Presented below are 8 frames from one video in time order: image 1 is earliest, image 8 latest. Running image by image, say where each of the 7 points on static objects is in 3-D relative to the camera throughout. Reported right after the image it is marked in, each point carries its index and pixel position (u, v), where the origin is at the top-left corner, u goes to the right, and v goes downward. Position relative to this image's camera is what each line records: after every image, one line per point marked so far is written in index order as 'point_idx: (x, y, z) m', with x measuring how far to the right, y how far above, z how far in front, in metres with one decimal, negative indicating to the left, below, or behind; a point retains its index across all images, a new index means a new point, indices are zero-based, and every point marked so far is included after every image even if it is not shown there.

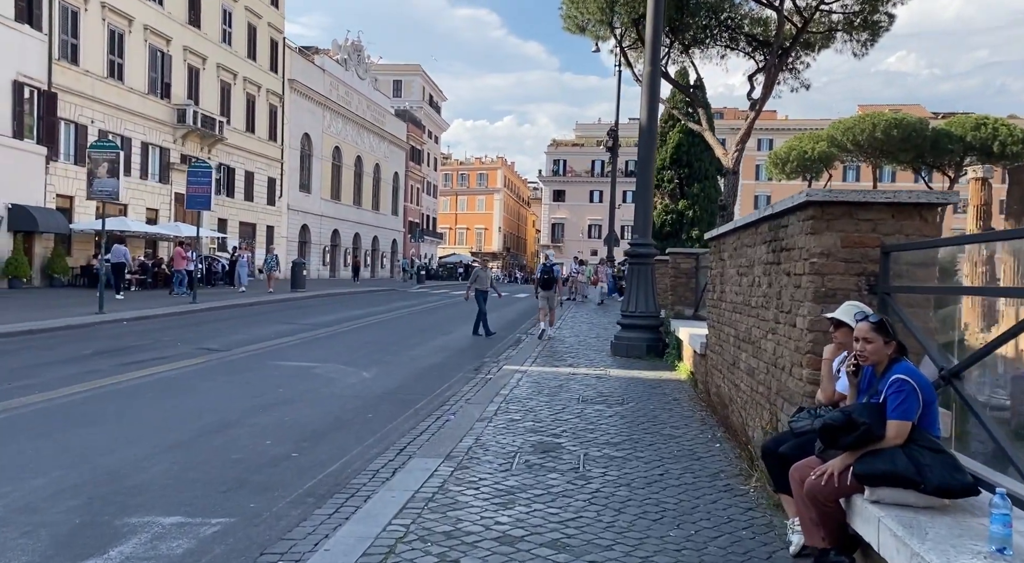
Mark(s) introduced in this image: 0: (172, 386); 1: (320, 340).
0: (-4.0, -1.2, +9.7) m
1: (-3.5, -1.1, +15.1) m
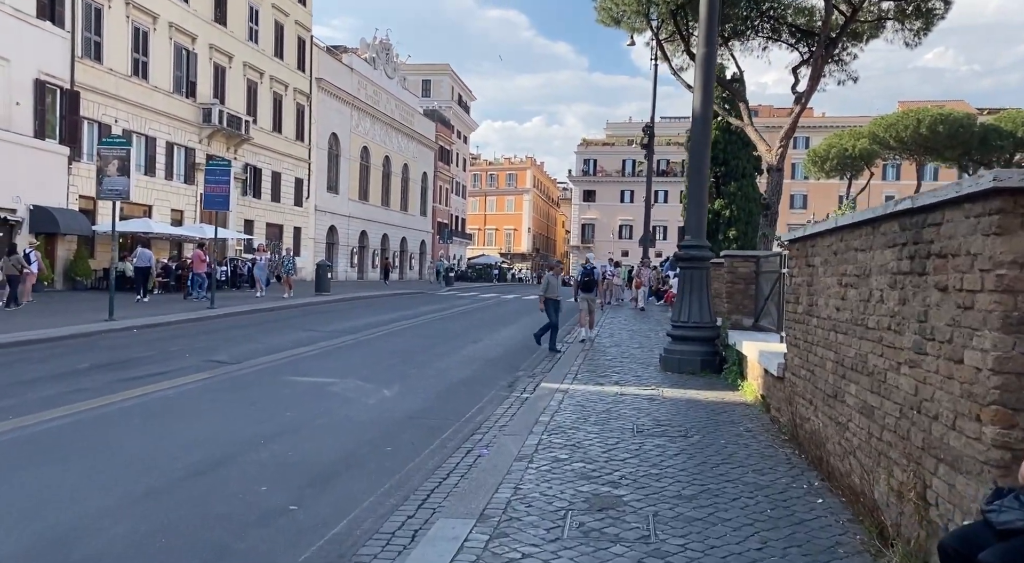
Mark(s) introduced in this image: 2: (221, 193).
0: (-3.6, -1.3, +8.6) m
1: (-2.9, -1.2, +13.9) m
2: (-6.7, +2.0, +19.0) m
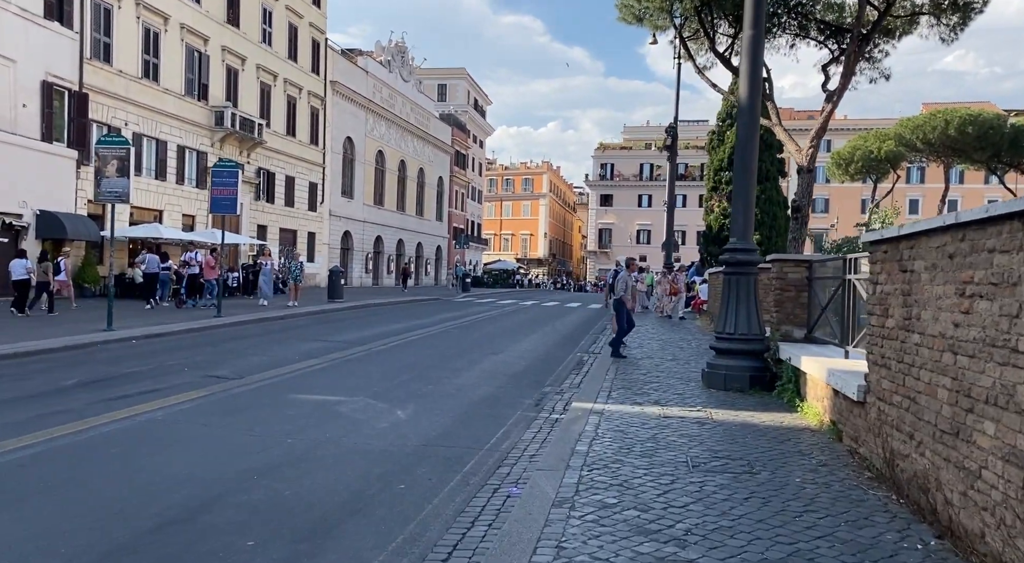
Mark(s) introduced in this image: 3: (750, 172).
0: (-3.3, -1.4, +7.6) m
1: (-2.5, -1.3, +12.9) m
2: (-6.2, +1.9, +18.1) m
3: (+3.1, +1.4, +10.6) m
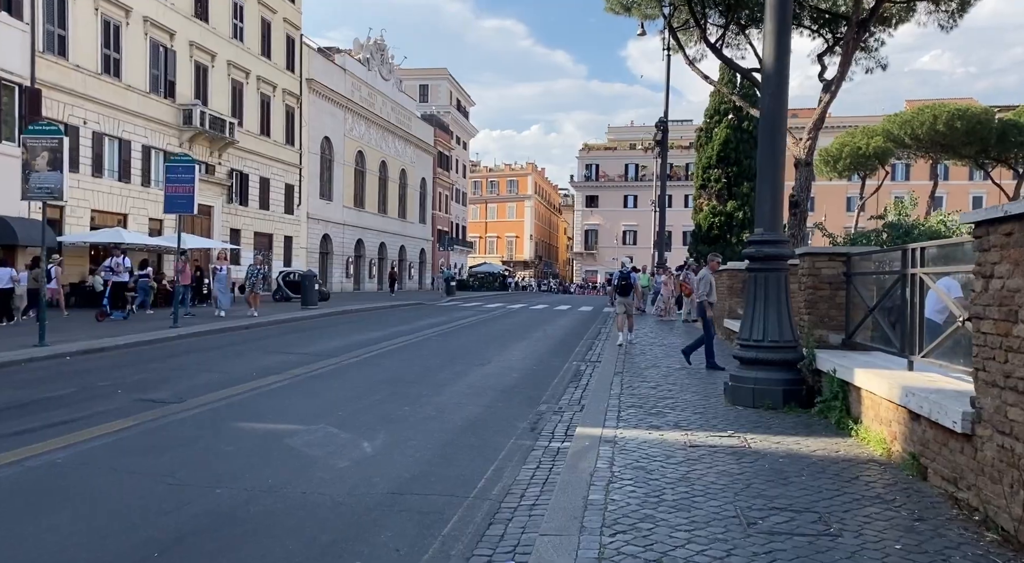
0: (-3.3, -1.5, +5.9) m
1: (-2.6, -1.4, +11.2) m
2: (-6.5, +1.8, +16.3) m
3: (+2.9, +1.4, +9.0) m
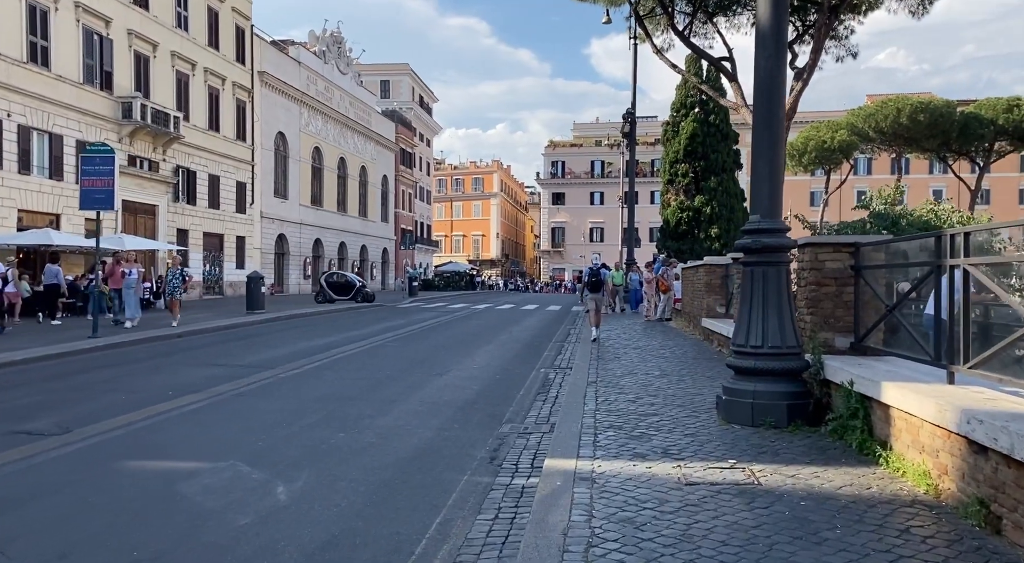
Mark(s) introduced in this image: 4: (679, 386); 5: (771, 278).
0: (-3.6, -1.5, +4.3) m
1: (-3.1, -1.4, +9.6) m
2: (-7.2, +1.7, +14.6) m
3: (+2.5, +1.5, +7.7) m
4: (+2.1, -1.3, +10.1) m
5: (+2.4, +0.1, +7.8) m
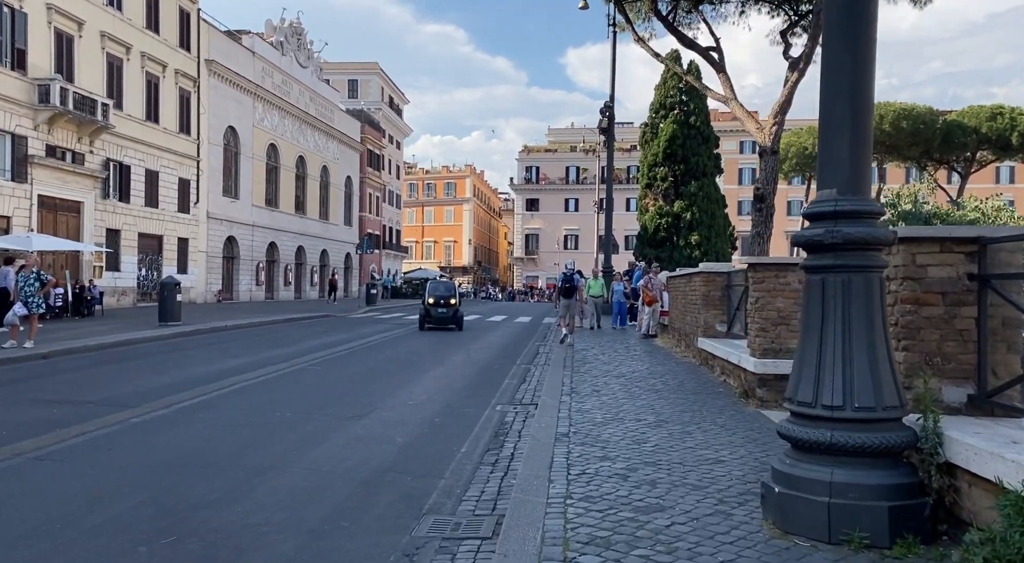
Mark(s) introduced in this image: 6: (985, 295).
0: (-4.0, -1.5, +1.0) m
1: (-3.7, -1.5, +6.4) m
2: (-7.9, +1.6, +11.3) m
3: (+2.0, +1.4, +4.7) m
4: (+1.5, -1.4, +7.1) m
5: (+1.9, 0.0, +4.7) m
6: (+2.9, -0.1, +5.0) m
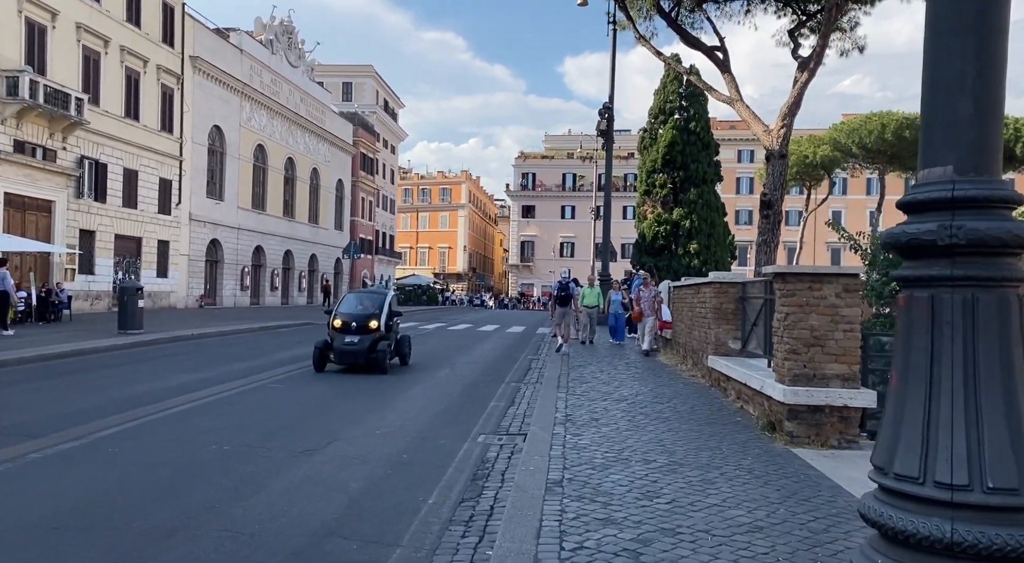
0: (-4.1, -1.5, -0.5) m
1: (-3.8, -1.5, +4.9) m
2: (-8.0, +1.6, +9.8) m
3: (+1.9, +1.3, +3.2) m
4: (+1.3, -1.5, +5.6) m
5: (+1.8, -0.1, +3.3) m
6: (+2.8, -0.2, +3.5) m
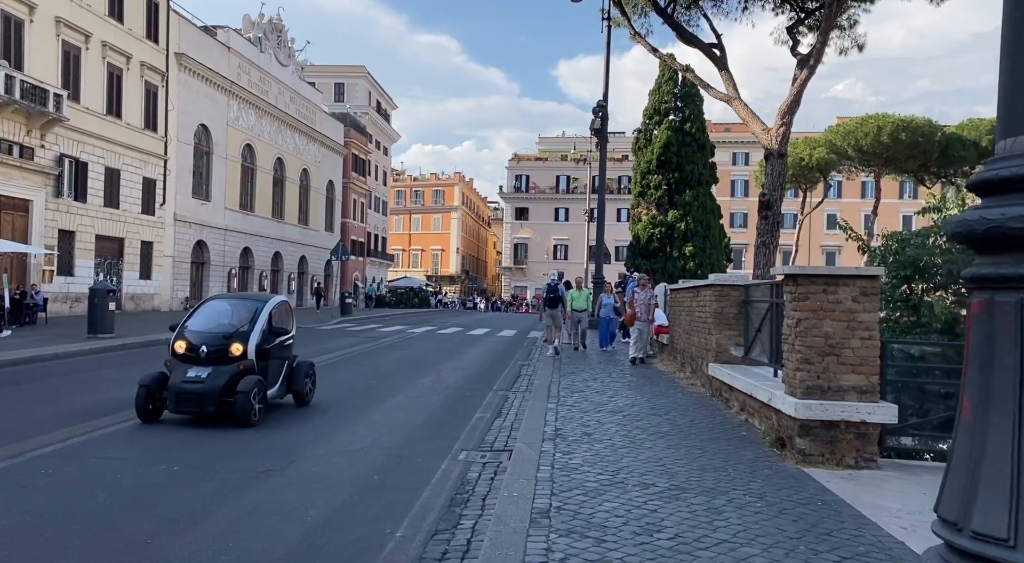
0: (-4.2, -1.5, -1.2) m
1: (-3.9, -1.5, +4.1) m
2: (-8.2, +1.5, +9.0) m
3: (+1.8, +1.3, +2.5) m
4: (+1.2, -1.5, +4.8) m
5: (+1.7, -0.1, +2.5) m
6: (+2.6, -0.2, +2.8) m
